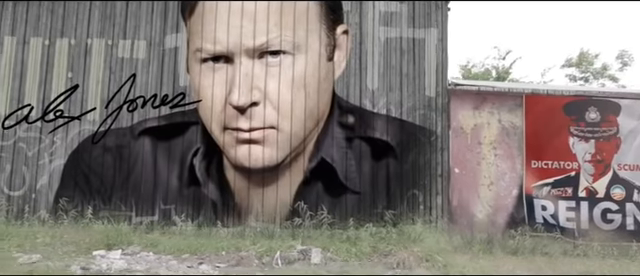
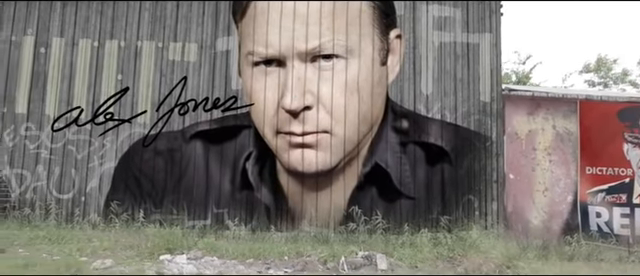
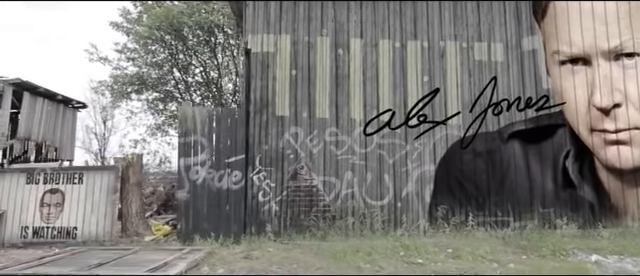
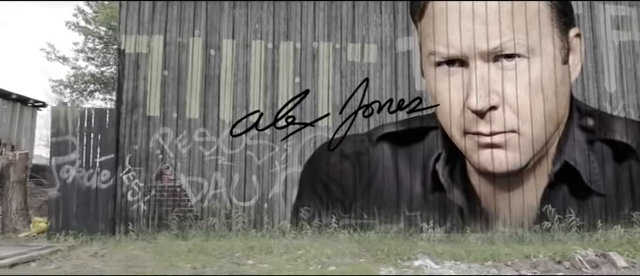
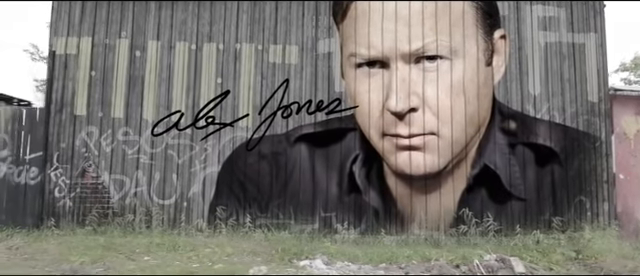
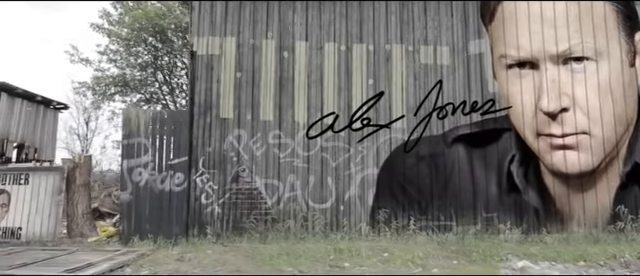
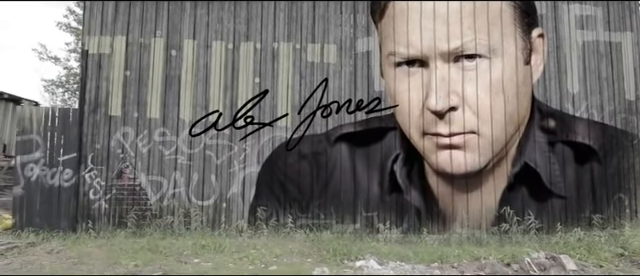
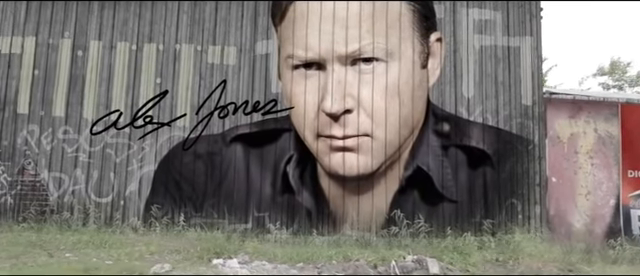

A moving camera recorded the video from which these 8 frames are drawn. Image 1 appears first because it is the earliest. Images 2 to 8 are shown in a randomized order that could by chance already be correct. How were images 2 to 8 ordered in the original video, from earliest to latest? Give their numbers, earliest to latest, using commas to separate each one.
2, 8, 5, 7, 4, 6, 3
